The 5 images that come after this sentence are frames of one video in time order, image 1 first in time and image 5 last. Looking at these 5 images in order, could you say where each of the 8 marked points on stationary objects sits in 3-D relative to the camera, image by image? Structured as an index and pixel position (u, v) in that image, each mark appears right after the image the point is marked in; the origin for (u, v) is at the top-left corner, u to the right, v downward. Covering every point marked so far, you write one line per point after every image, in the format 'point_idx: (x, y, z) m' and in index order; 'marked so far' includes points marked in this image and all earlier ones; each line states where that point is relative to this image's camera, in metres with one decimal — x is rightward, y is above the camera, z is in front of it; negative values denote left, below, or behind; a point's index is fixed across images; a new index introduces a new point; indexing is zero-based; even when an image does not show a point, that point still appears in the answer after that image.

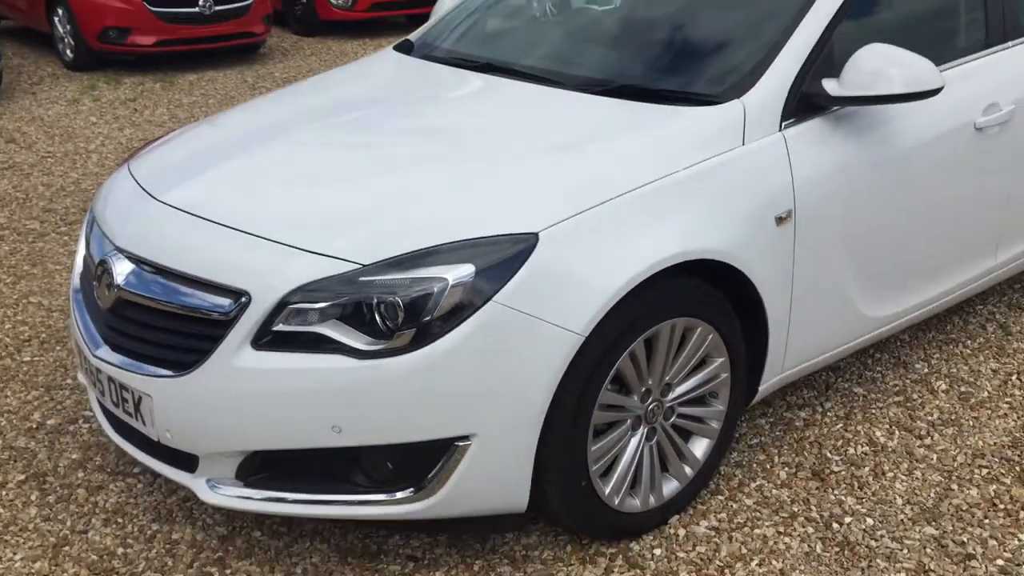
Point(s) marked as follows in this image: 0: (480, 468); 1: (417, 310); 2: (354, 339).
0: (-0.1, -0.4, +2.3) m
1: (-0.2, 0.0, +2.2) m
2: (-0.3, -0.1, +2.2) m
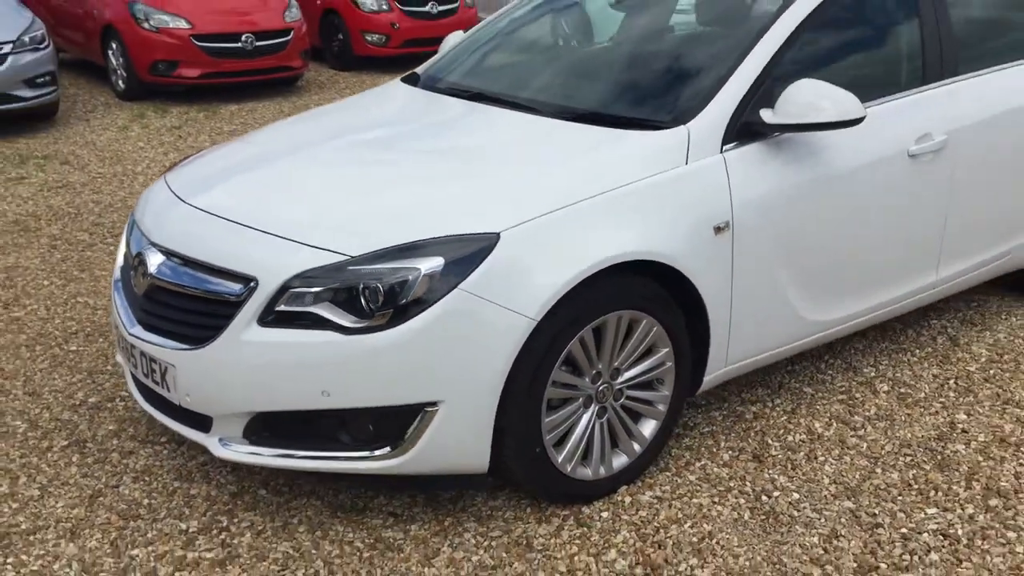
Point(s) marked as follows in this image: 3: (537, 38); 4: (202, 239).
0: (-0.2, -0.4, +2.7) m
1: (-0.3, 0.0, +2.6) m
2: (-0.4, -0.1, +2.6) m
3: (+0.1, +1.0, +4.0) m
4: (-0.9, +0.1, +2.9) m
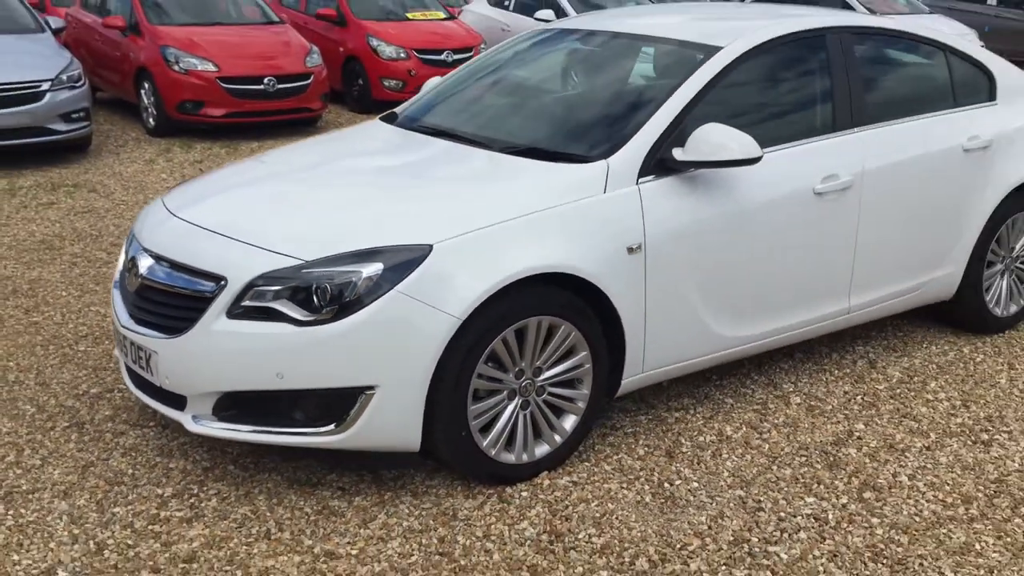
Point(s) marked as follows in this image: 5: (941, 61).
0: (-0.4, -0.4, +3.1) m
1: (-0.5, 0.0, +3.1) m
2: (-0.7, -0.1, +3.1) m
3: (0.0, +0.9, +4.5) m
4: (-1.1, +0.1, +3.4) m
5: (+1.9, +1.0, +4.6) m
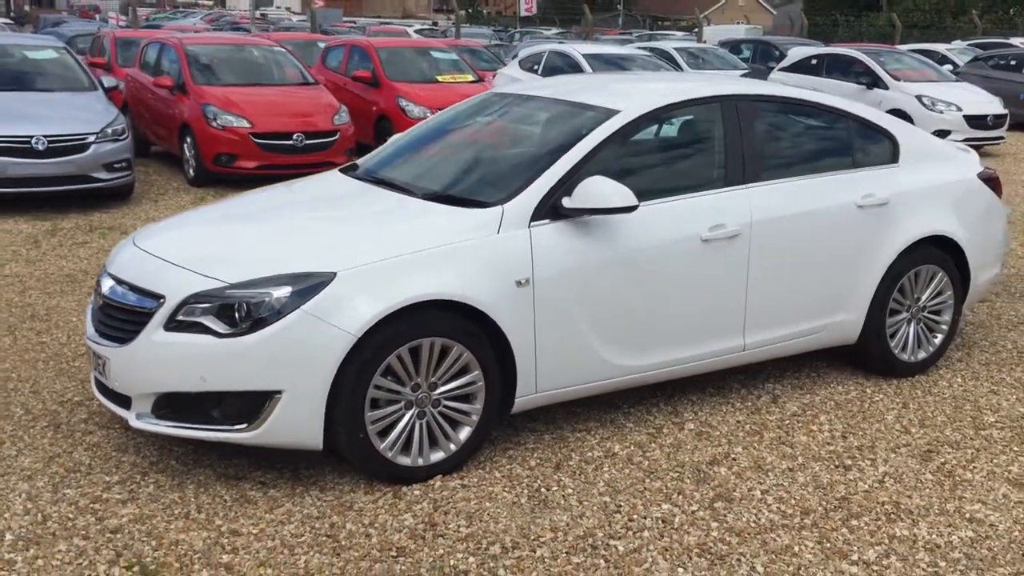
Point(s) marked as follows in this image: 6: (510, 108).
0: (-0.8, -0.5, +3.7) m
1: (-0.9, -0.1, +3.7) m
2: (-1.1, -0.1, +3.7) m
3: (-0.3, +0.7, +5.1) m
4: (-1.4, +0.1, +4.0) m
5: (+1.6, +0.8, +5.1) m
6: (0.0, +0.9, +5.3) m
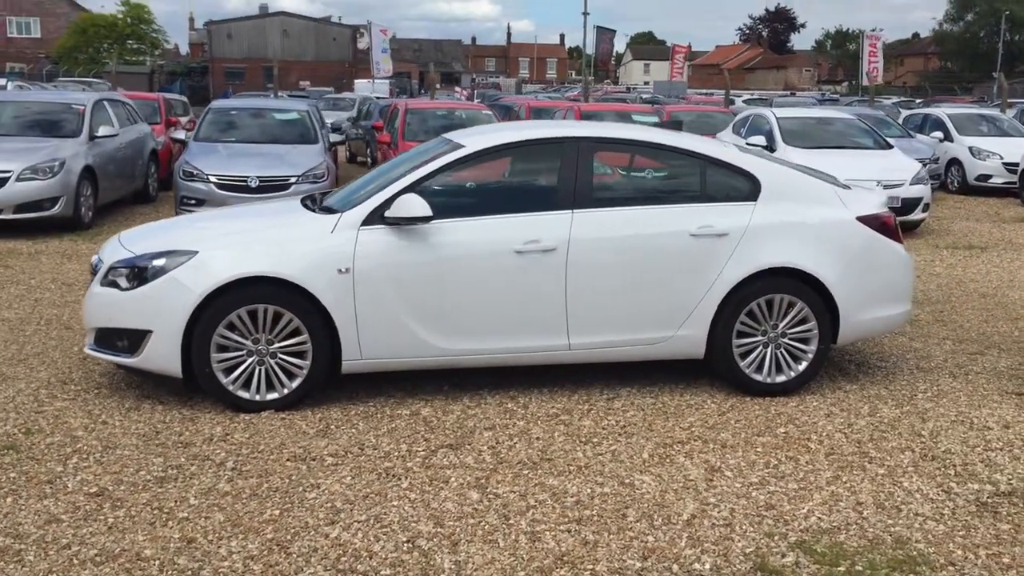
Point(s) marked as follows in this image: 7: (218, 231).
0: (-1.8, -0.3, +5.2) m
1: (-1.9, +0.1, +5.3) m
2: (-2.0, 0.0, +5.3) m
3: (-0.7, +0.7, +6.5) m
4: (-2.3, +0.2, +5.8) m
5: (+1.0, +0.7, +5.7) m
6: (-0.4, +0.9, +6.5) m
7: (-1.5, +0.3, +5.4) m
